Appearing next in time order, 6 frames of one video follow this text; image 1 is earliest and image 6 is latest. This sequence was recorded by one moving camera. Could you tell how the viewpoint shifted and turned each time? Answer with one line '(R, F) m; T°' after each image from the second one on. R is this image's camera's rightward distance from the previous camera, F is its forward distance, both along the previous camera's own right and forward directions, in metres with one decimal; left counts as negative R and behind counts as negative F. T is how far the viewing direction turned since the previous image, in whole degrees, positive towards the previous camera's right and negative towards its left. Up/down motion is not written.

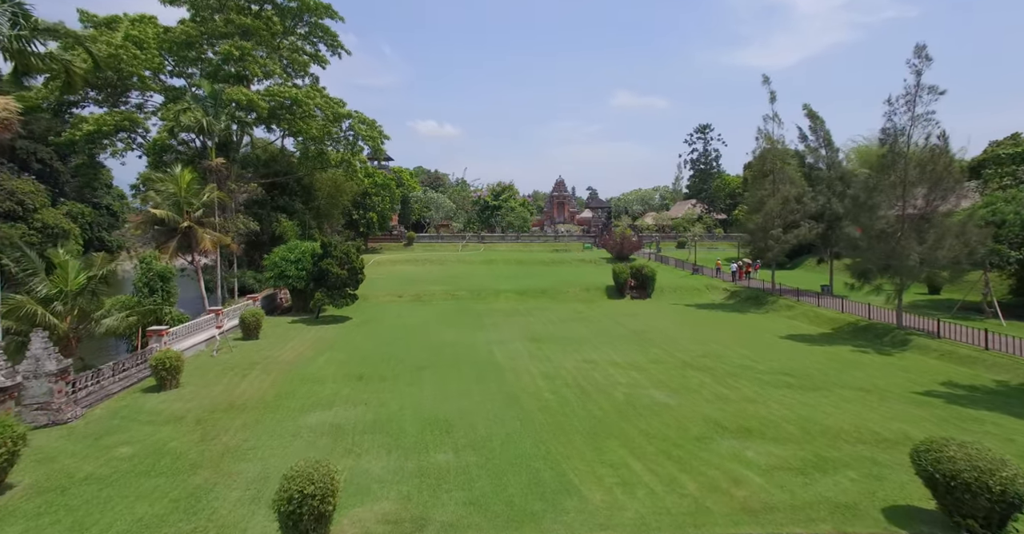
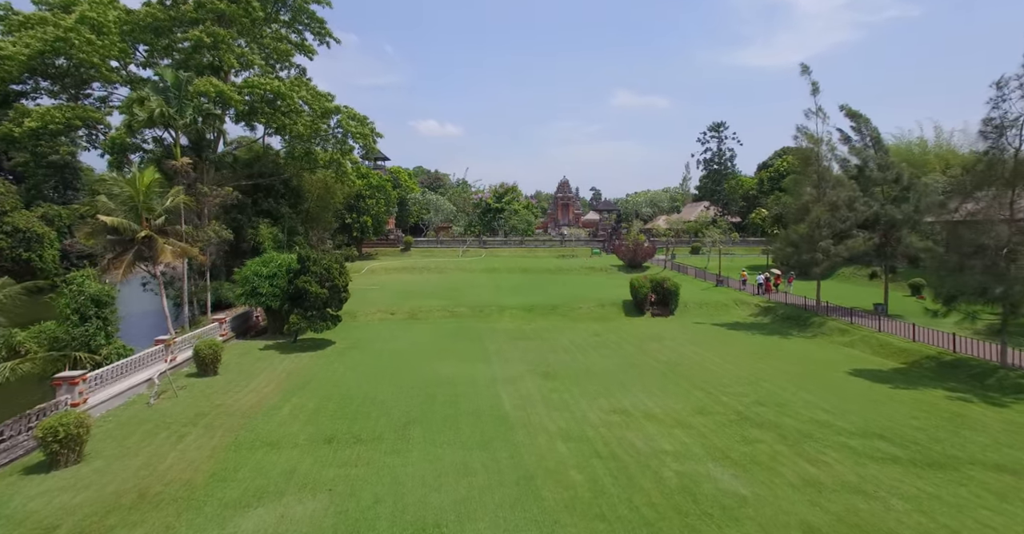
(-0.2, +2.7) m; 0°
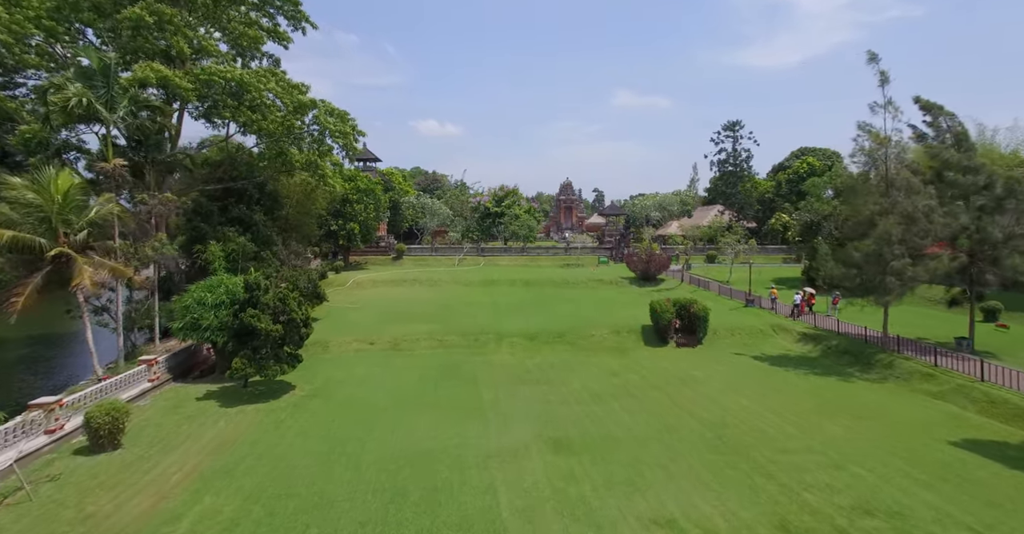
(0.0, +3.3) m; 0°
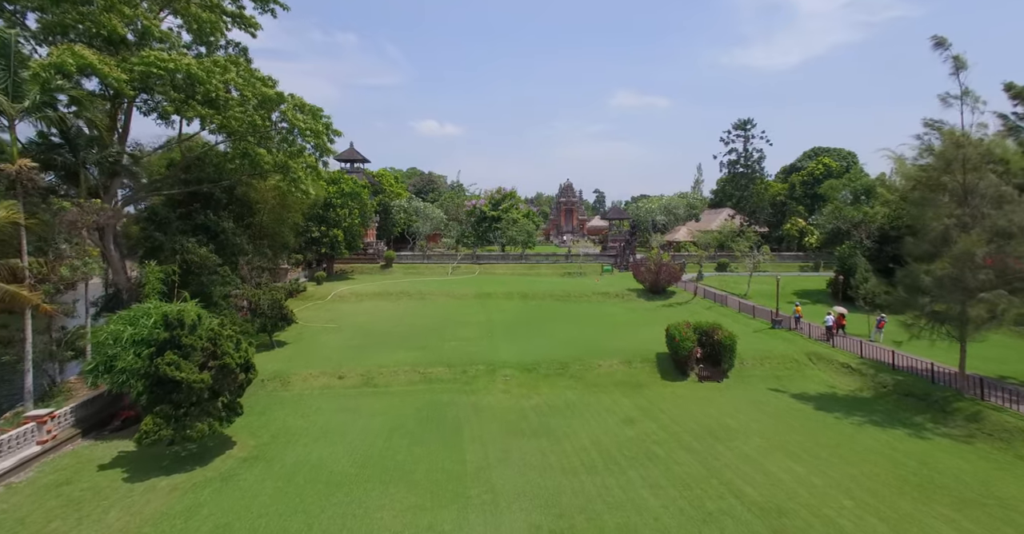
(+0.2, +2.8) m; 0°
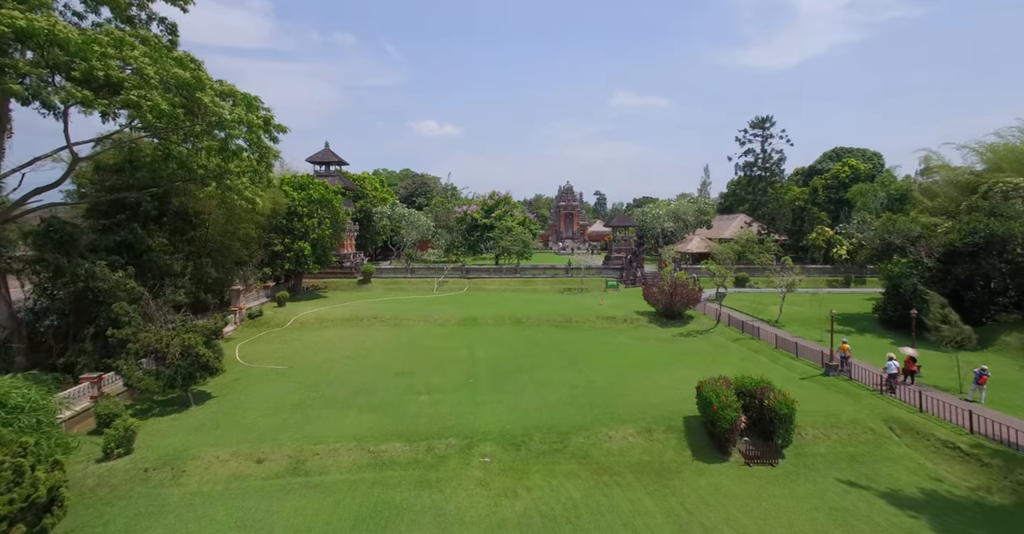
(+0.4, +4.3) m; 0°
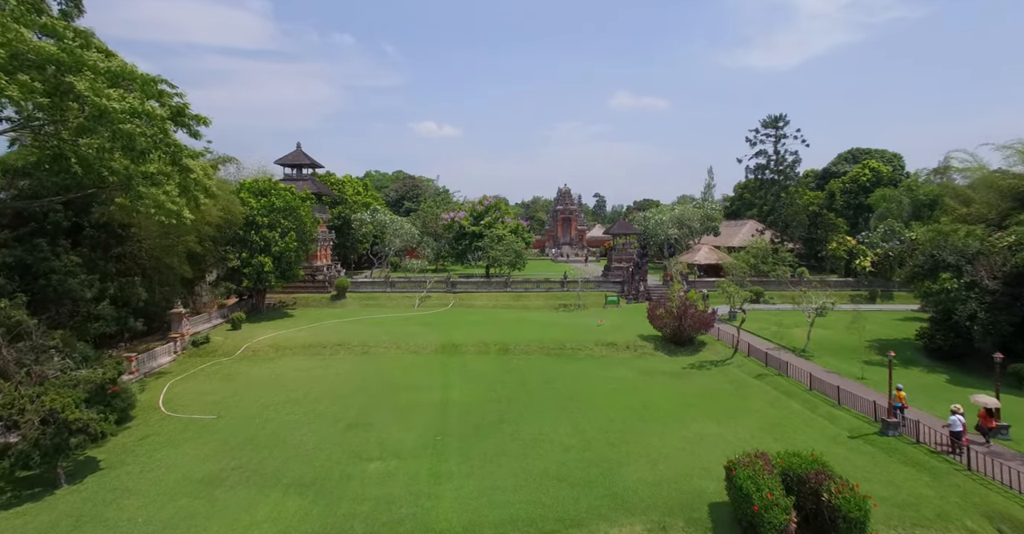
(+0.6, +3.4) m; 0°
